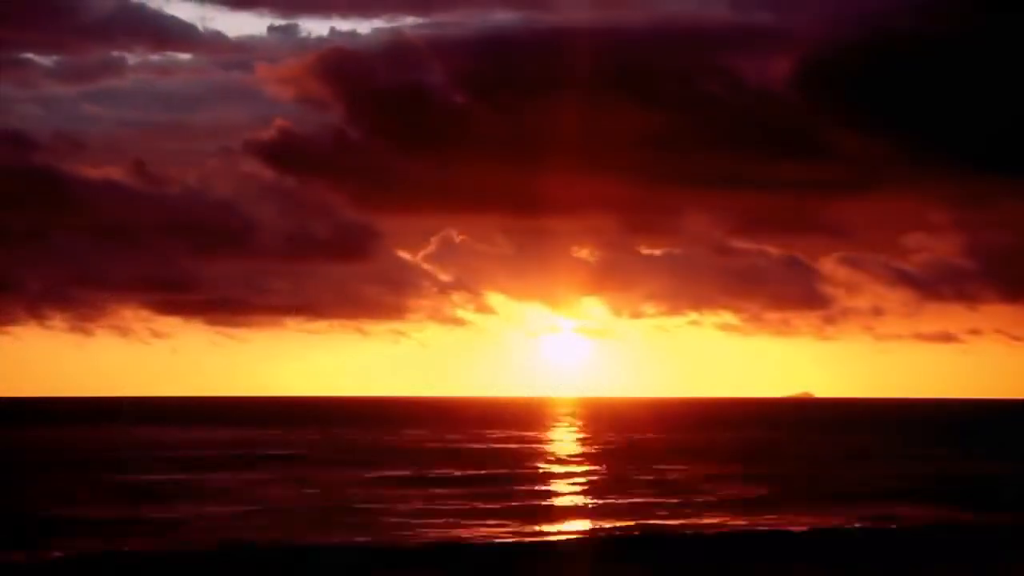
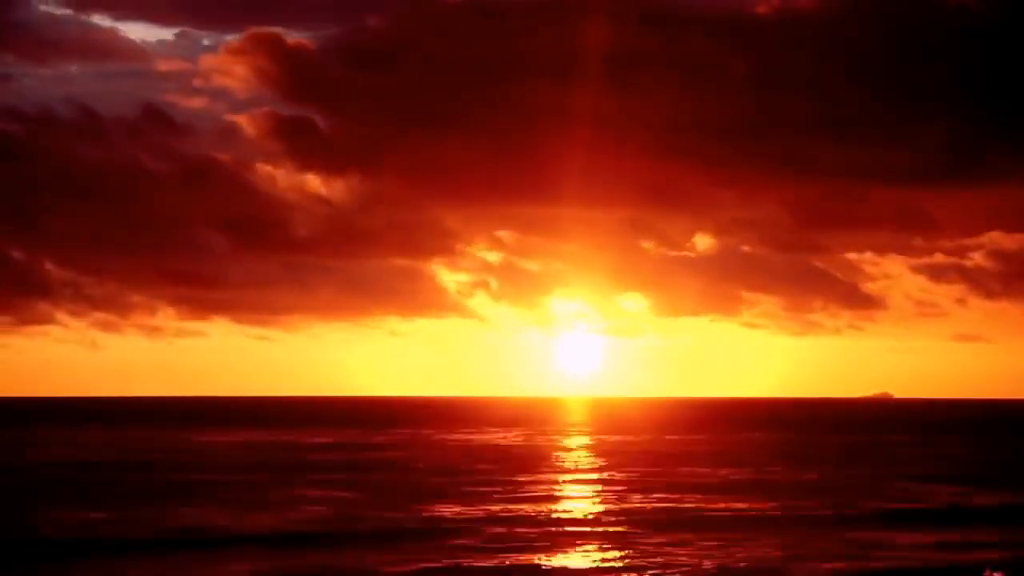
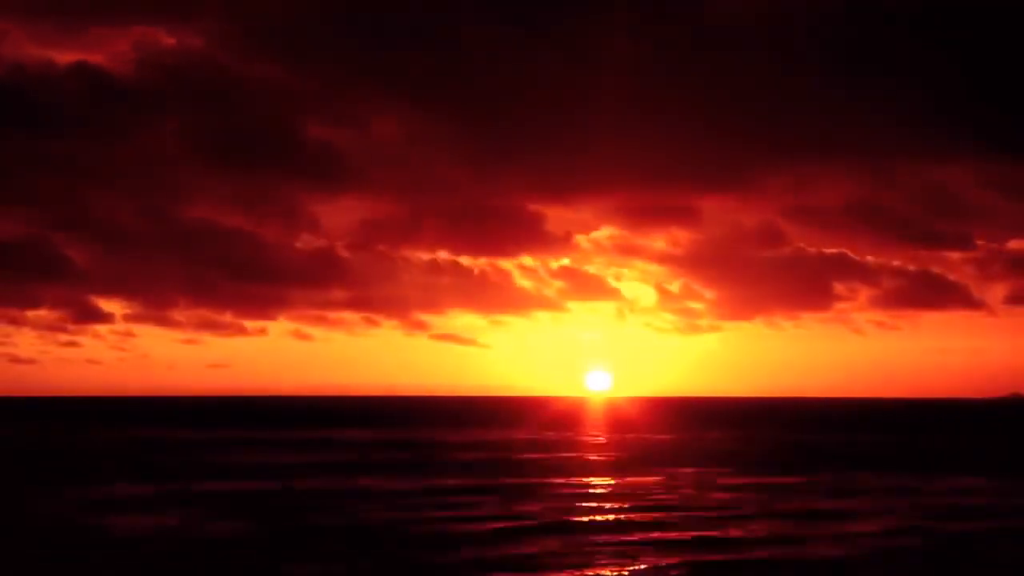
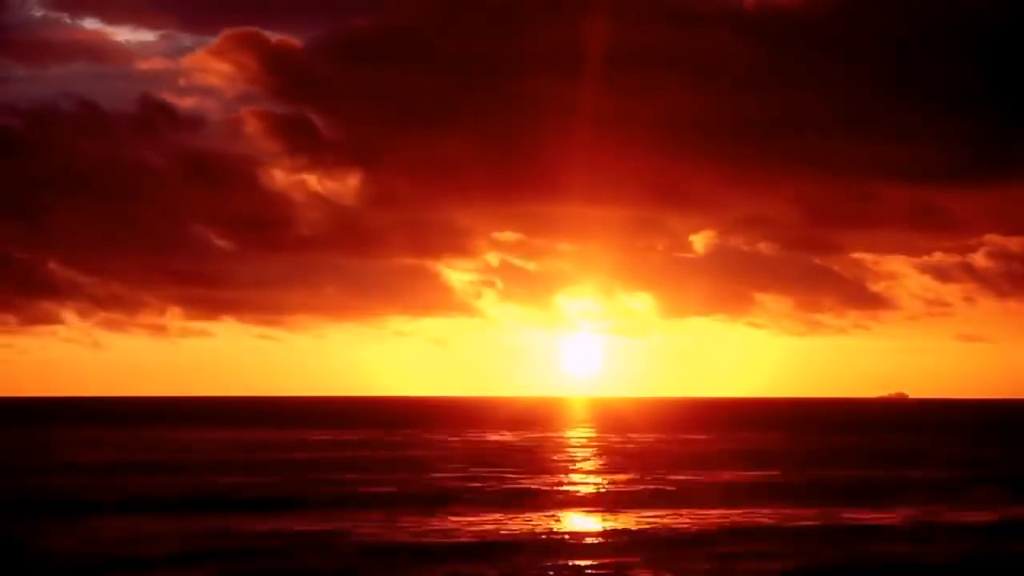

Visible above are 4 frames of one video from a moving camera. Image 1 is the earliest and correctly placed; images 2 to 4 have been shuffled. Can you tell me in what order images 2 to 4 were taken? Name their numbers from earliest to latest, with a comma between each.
2, 4, 3
